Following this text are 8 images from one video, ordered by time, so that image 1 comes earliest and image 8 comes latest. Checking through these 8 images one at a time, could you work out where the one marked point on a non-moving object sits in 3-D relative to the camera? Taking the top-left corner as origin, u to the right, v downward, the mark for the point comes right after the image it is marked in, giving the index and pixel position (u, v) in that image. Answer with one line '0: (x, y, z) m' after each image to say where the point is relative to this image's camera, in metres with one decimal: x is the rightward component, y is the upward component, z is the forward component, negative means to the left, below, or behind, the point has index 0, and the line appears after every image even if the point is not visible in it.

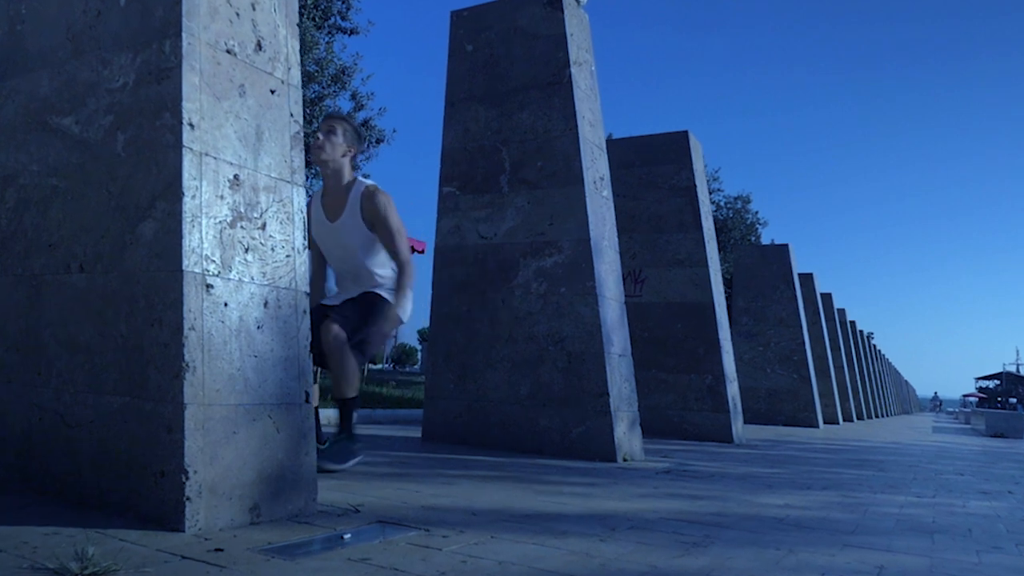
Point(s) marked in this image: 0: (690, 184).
0: (+2.3, +1.3, +10.0) m
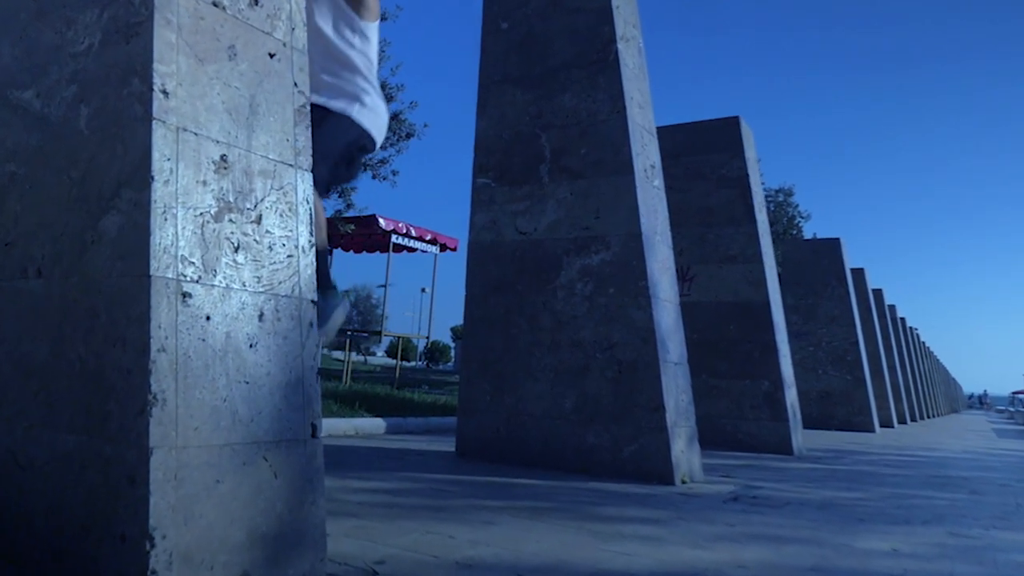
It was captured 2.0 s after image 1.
0: (+2.7, +1.4, +9.3) m
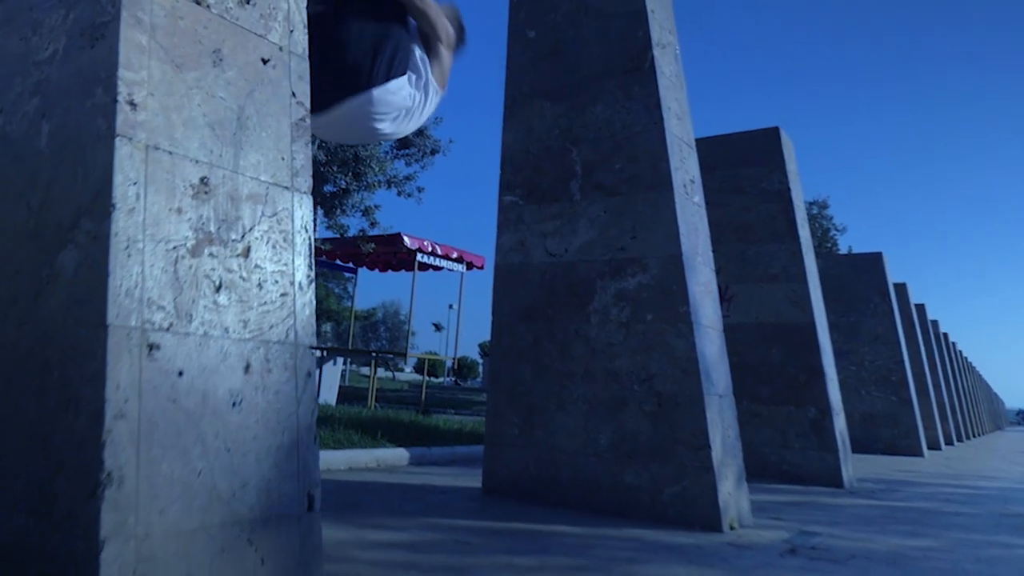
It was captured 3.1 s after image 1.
0: (+3.0, +1.1, +8.8) m
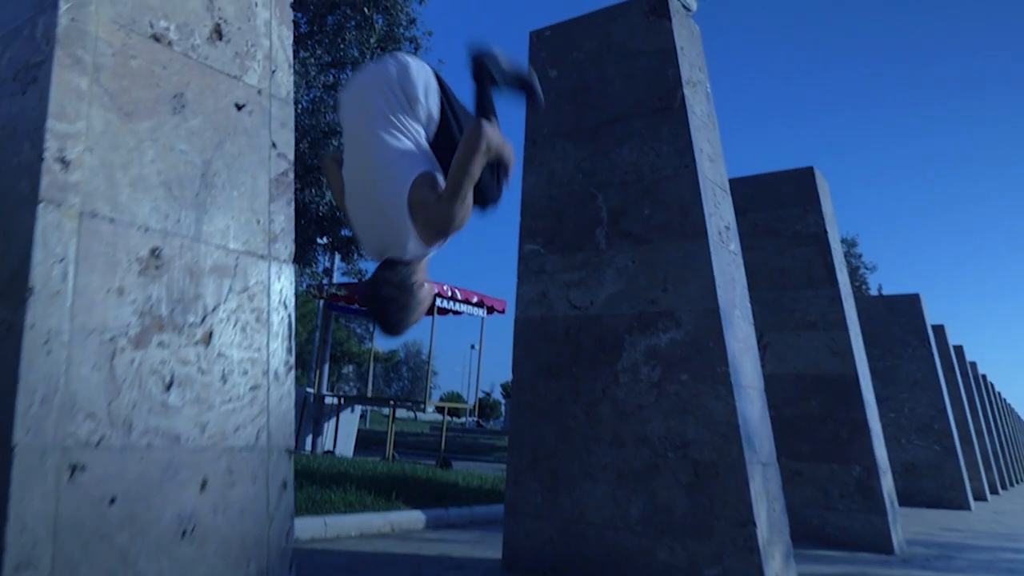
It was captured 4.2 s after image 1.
0: (+3.2, +0.6, +8.3) m
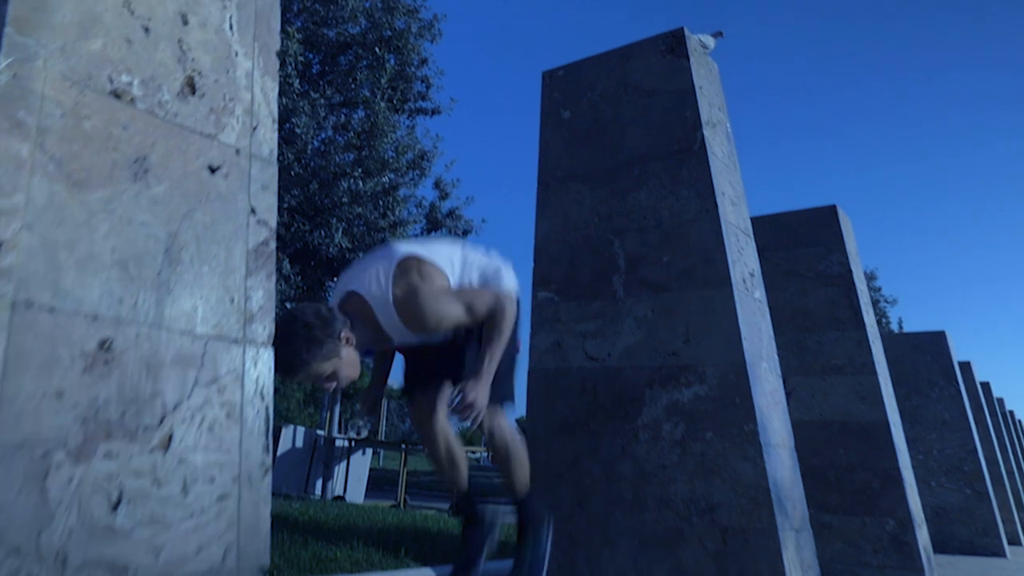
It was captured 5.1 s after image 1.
0: (+3.4, +0.2, +8.0) m
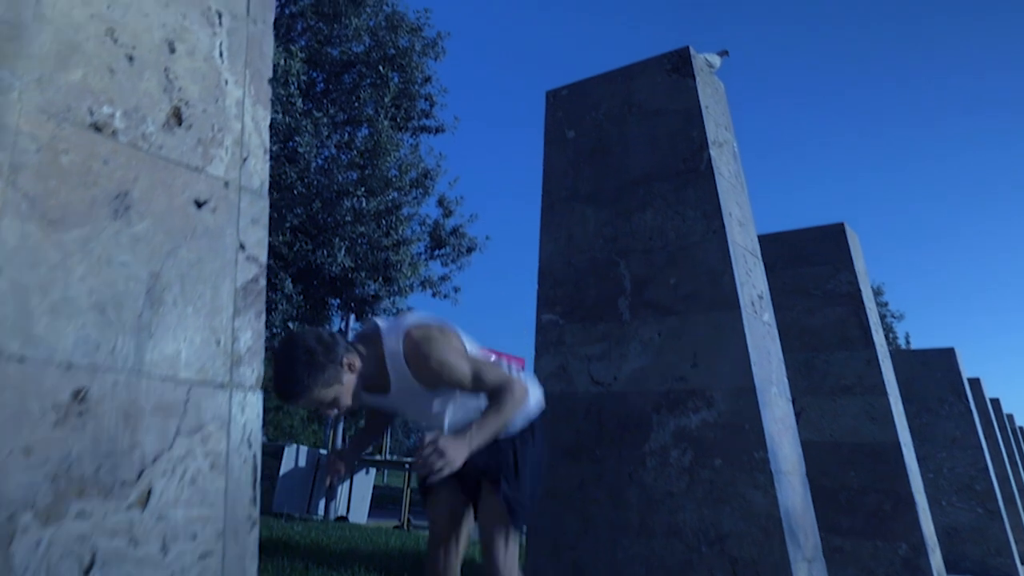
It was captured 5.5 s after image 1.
0: (+3.4, 0.0, +7.9) m
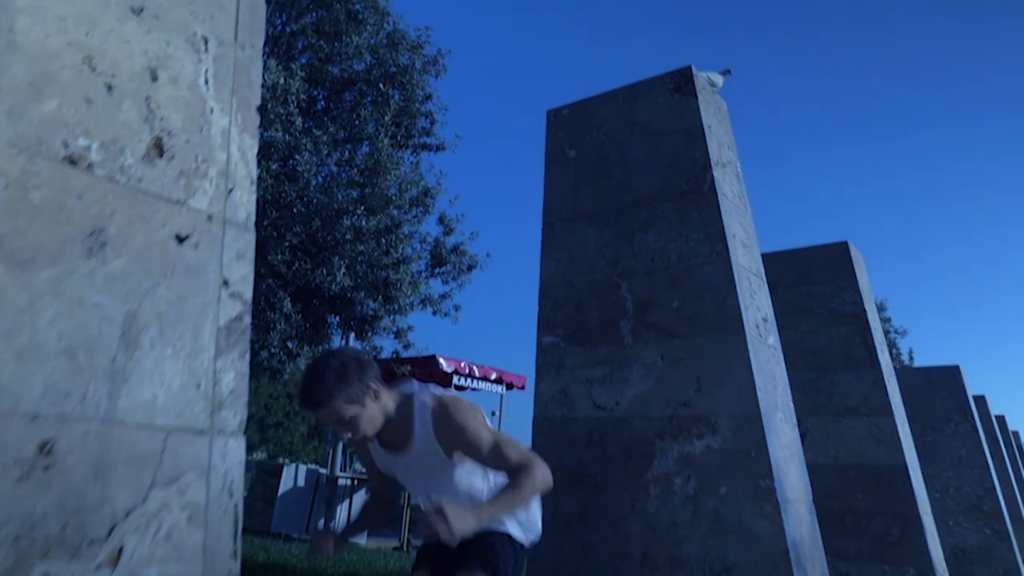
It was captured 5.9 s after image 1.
0: (+3.4, -0.2, +7.8) m
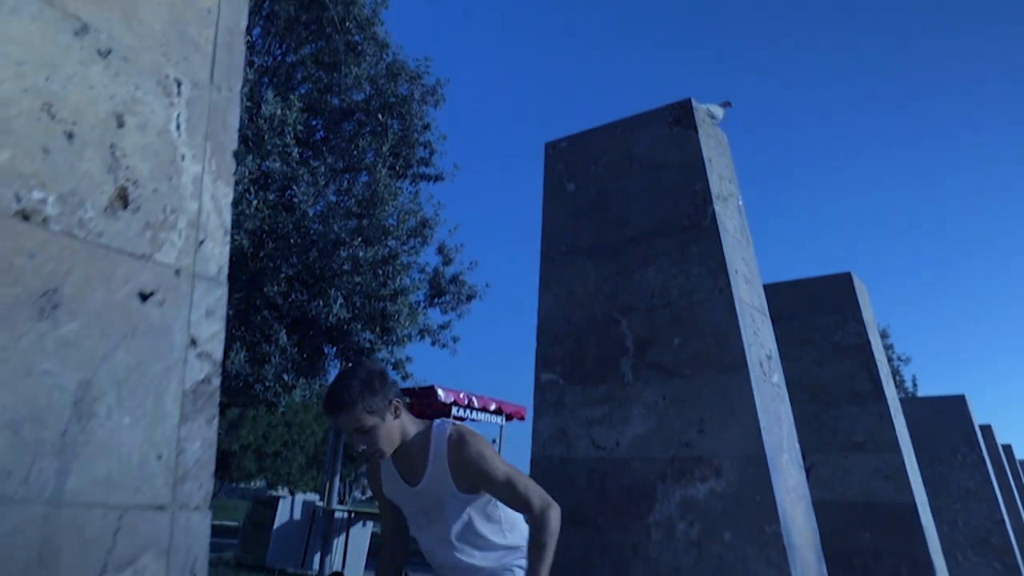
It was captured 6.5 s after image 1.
0: (+3.4, -0.5, +7.6) m
